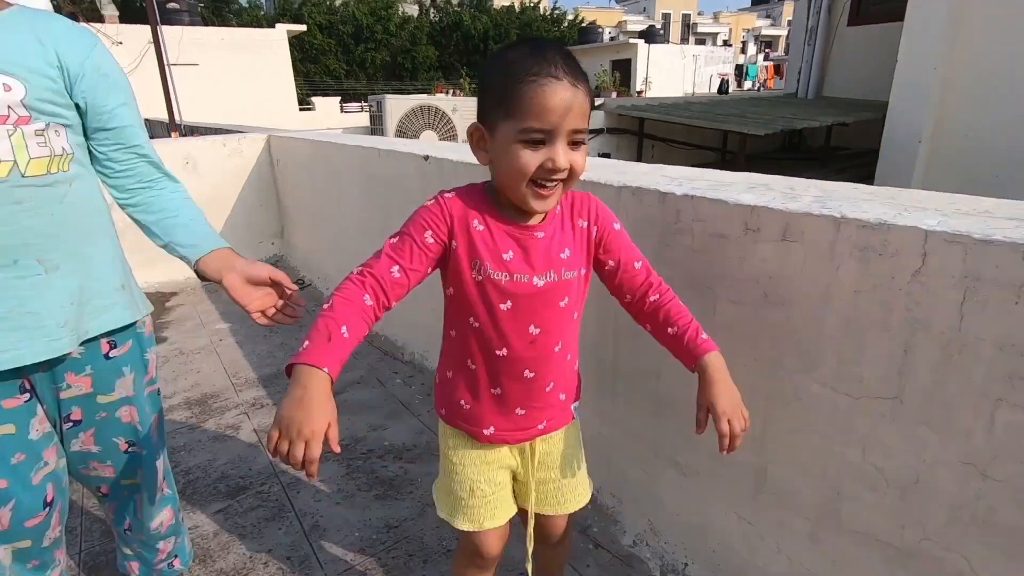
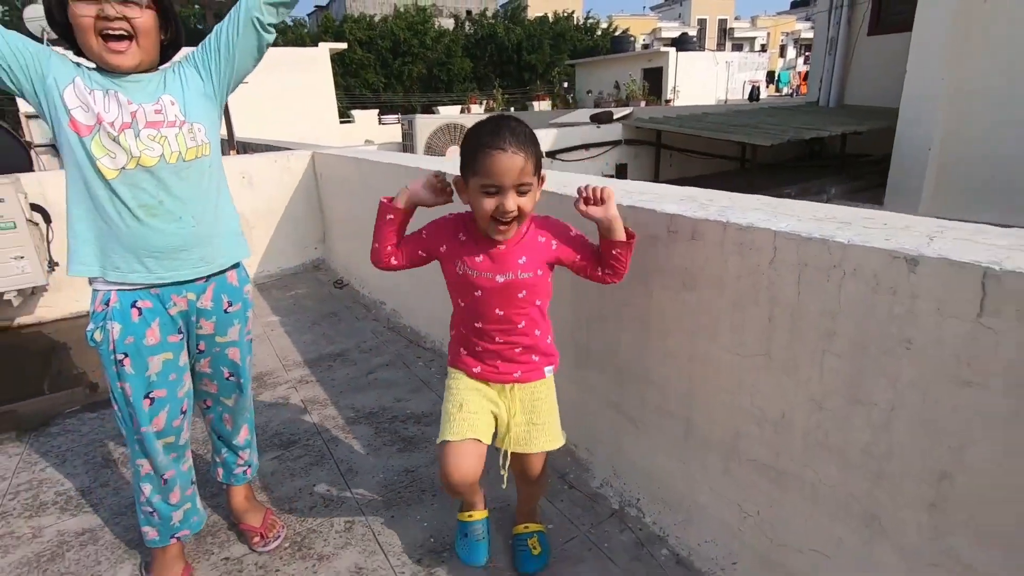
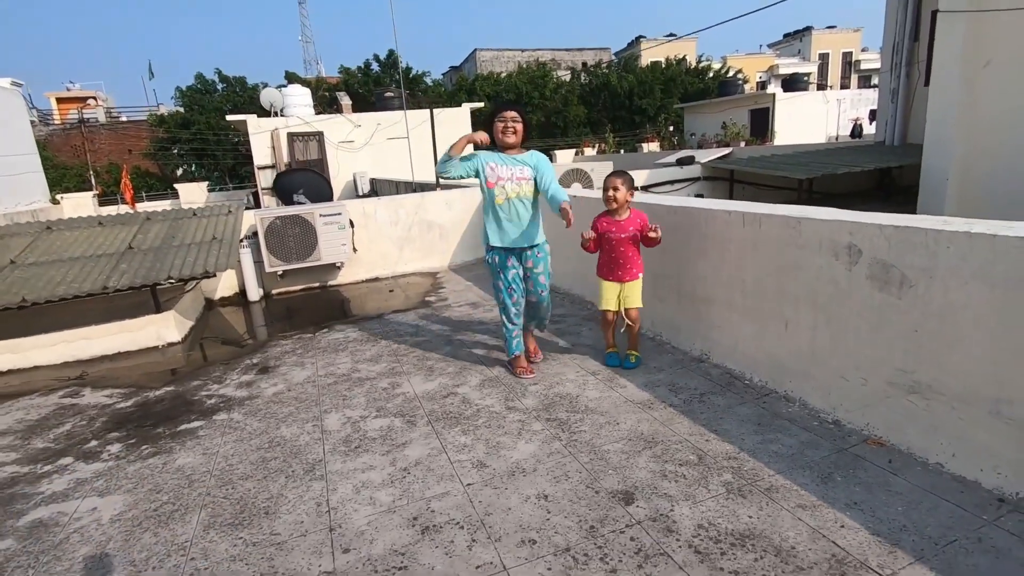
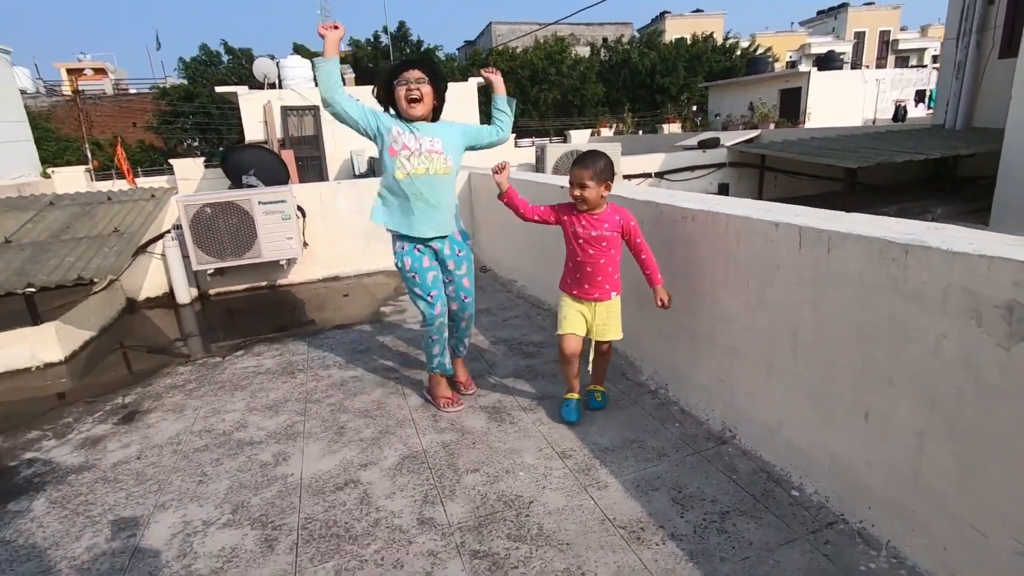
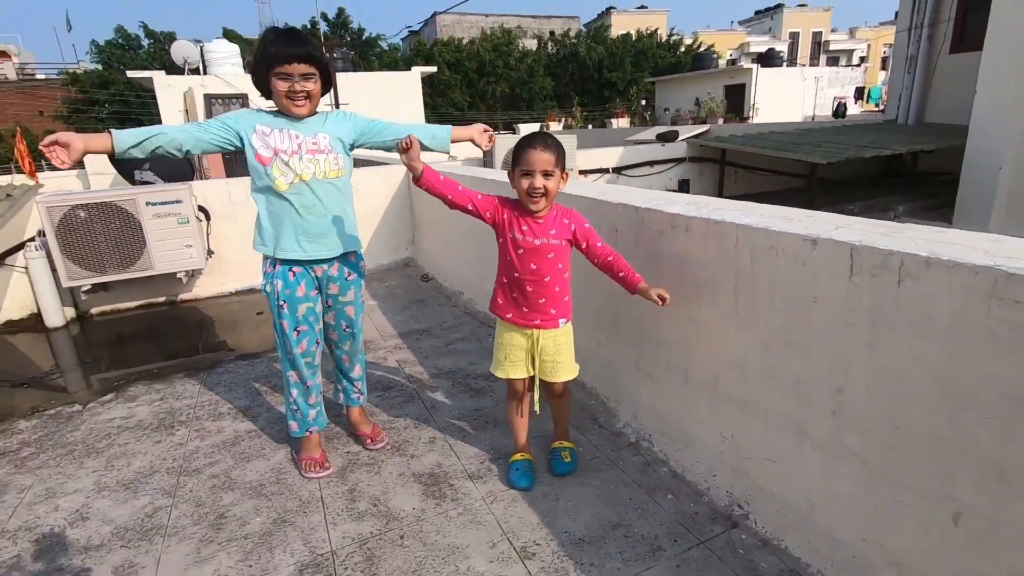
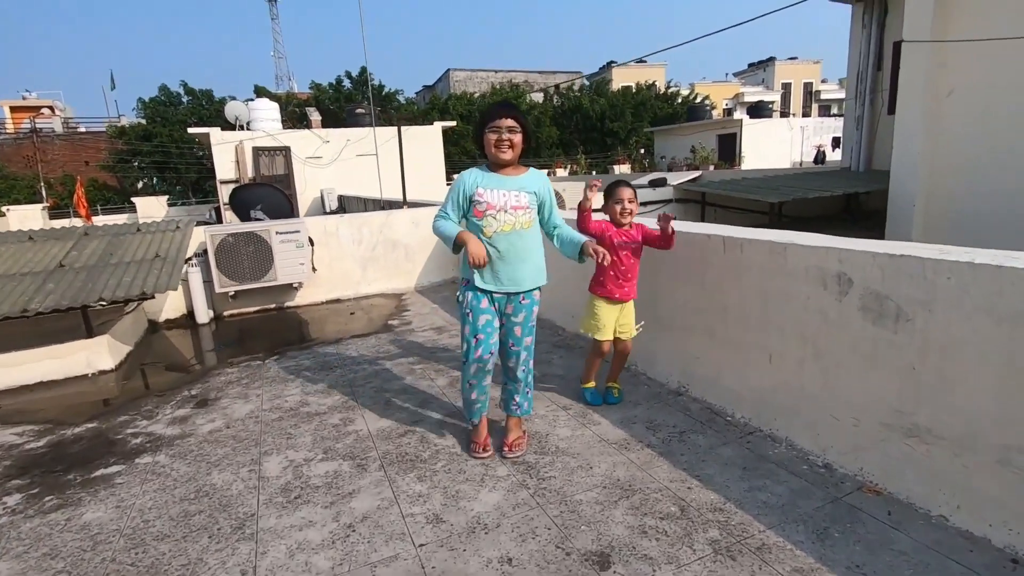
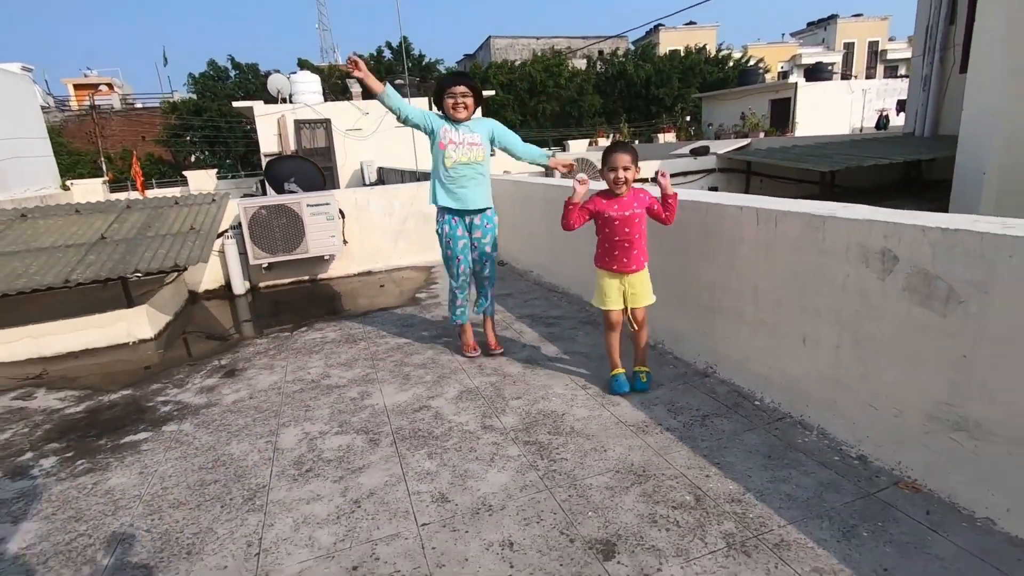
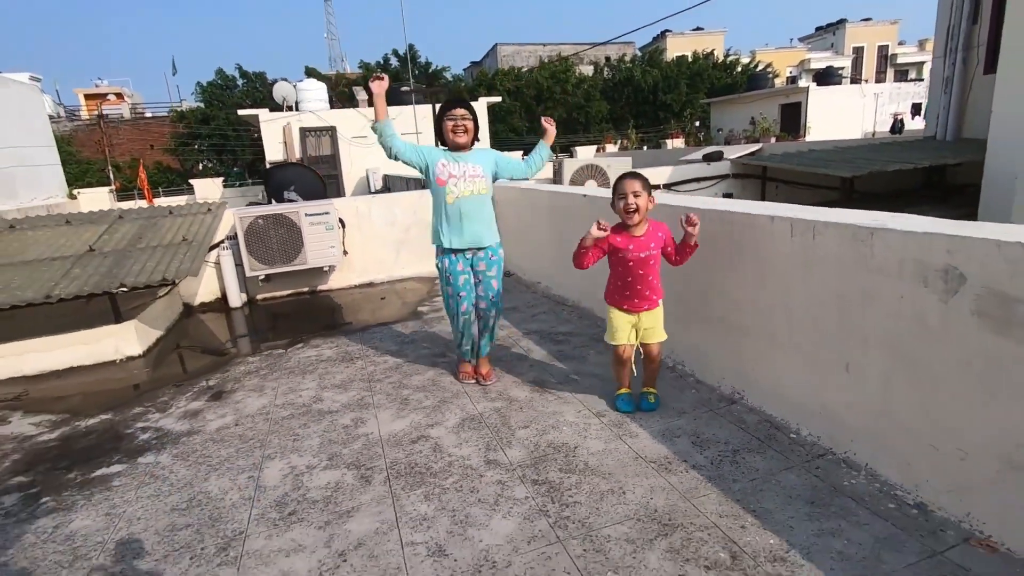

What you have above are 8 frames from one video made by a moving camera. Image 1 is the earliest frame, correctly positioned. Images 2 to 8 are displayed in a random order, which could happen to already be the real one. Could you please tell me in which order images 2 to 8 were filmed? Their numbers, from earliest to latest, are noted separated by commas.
2, 5, 4, 8, 7, 3, 6
